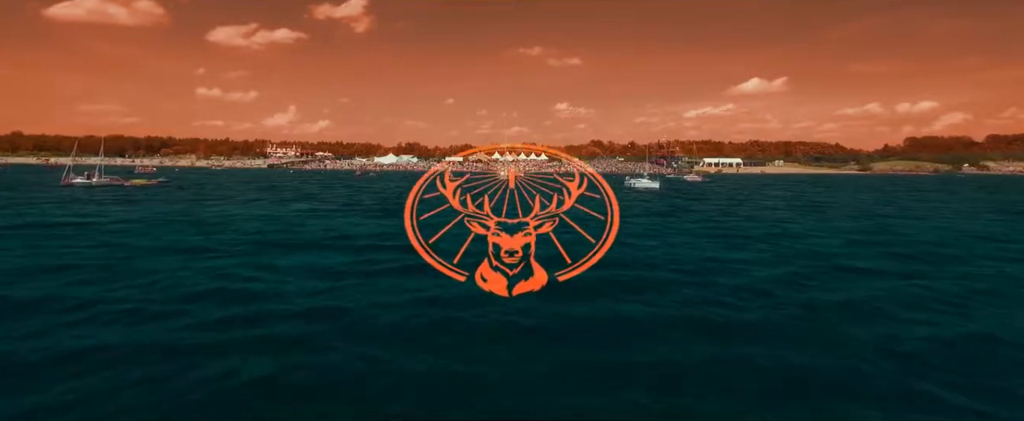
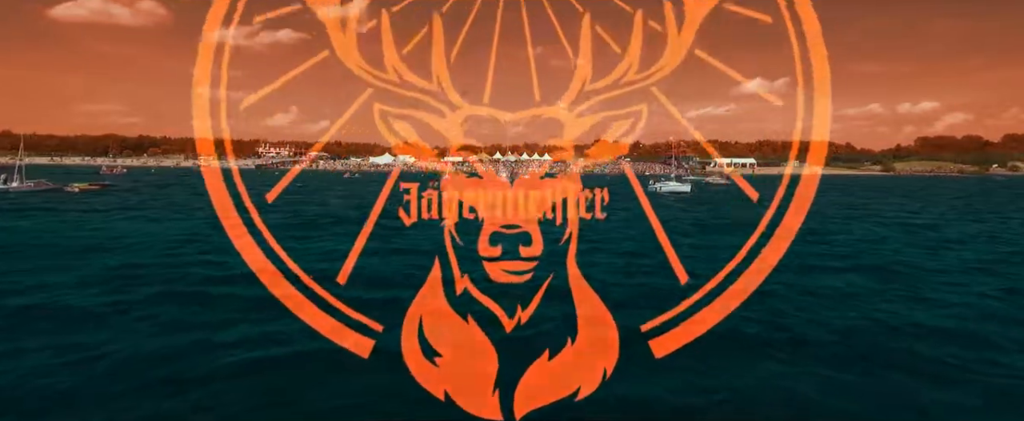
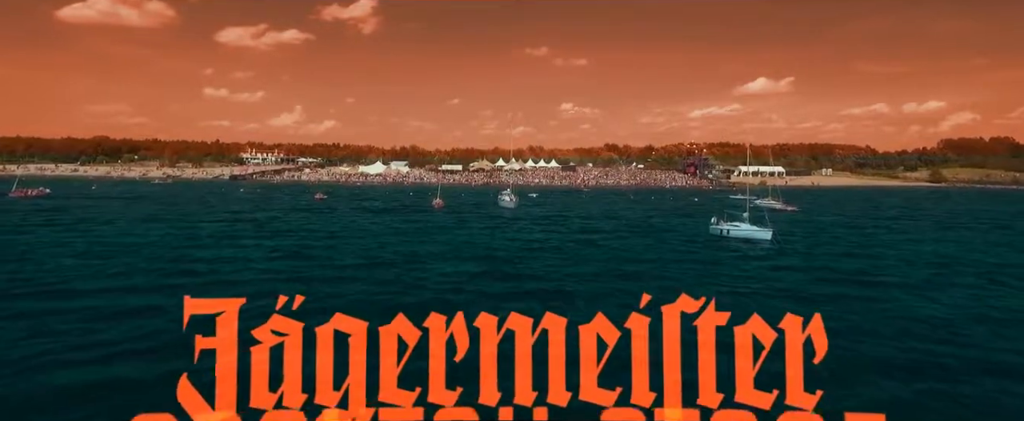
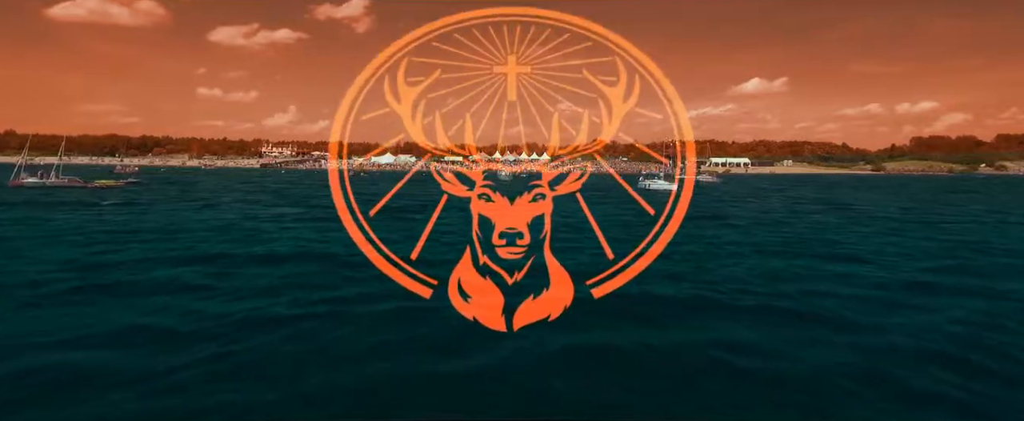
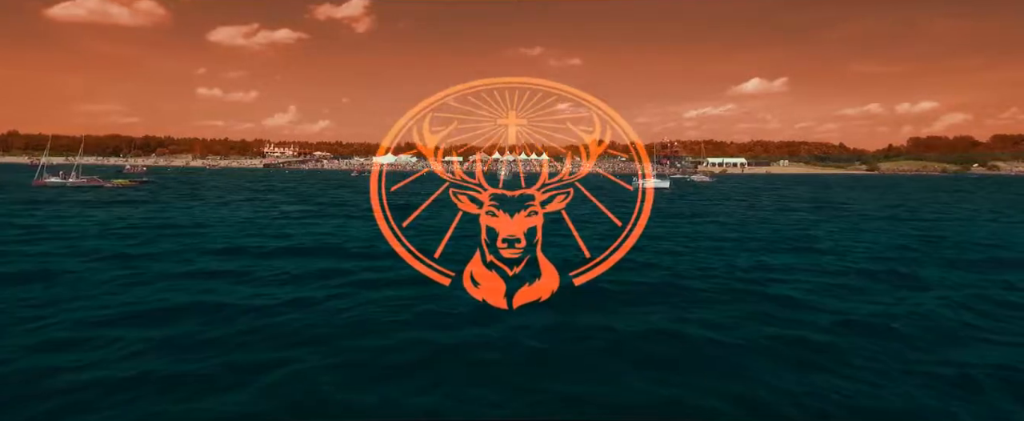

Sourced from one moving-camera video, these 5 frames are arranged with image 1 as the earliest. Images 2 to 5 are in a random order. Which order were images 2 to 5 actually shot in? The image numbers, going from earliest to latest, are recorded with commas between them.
5, 4, 2, 3
